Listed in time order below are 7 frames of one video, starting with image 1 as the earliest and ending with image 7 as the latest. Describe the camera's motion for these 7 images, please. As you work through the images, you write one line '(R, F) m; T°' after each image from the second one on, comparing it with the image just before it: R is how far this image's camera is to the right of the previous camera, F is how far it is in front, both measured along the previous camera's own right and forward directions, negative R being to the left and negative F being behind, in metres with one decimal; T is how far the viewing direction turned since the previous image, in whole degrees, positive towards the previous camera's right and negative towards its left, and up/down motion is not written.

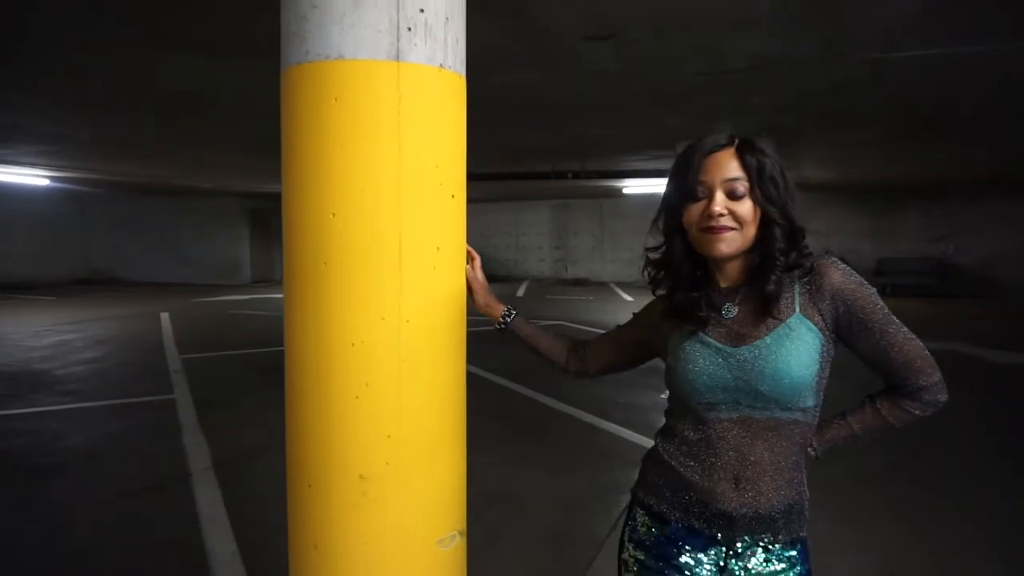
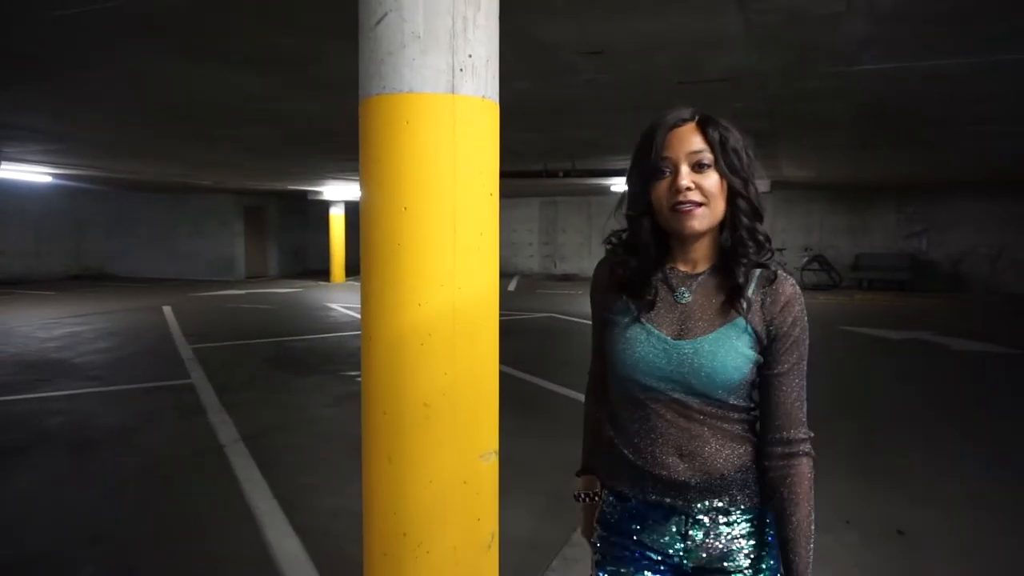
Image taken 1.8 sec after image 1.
(-0.1, -0.5) m; +1°
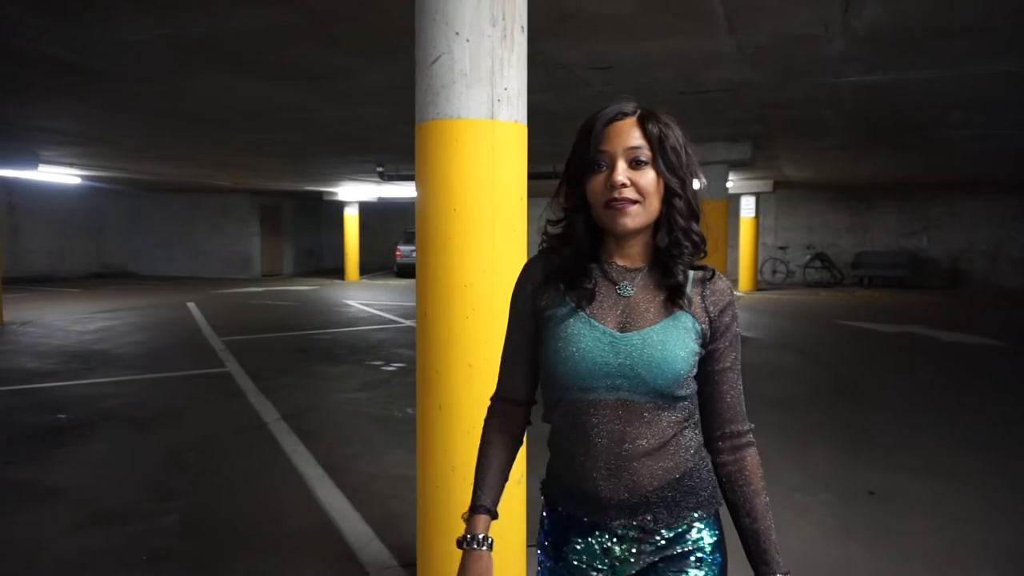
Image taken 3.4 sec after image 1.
(-0.1, -0.5) m; -1°
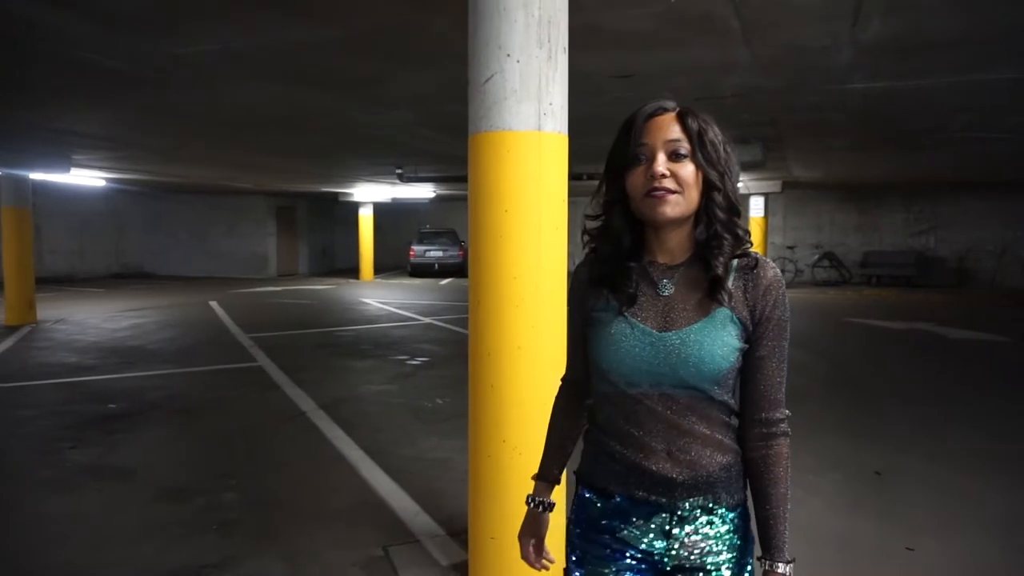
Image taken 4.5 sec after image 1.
(-0.1, -0.3) m; -1°
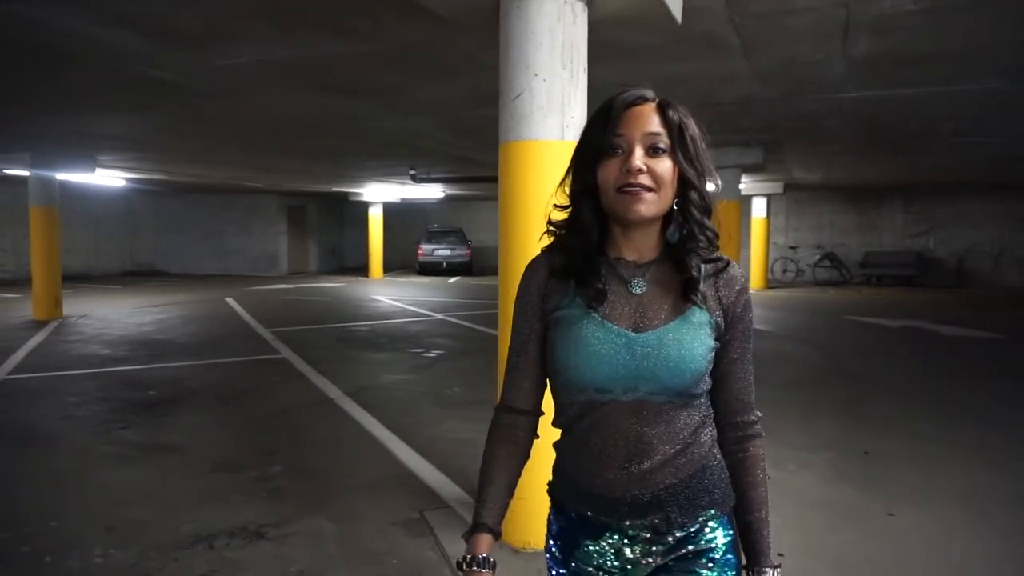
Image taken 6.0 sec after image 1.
(-0.1, -0.4) m; 0°
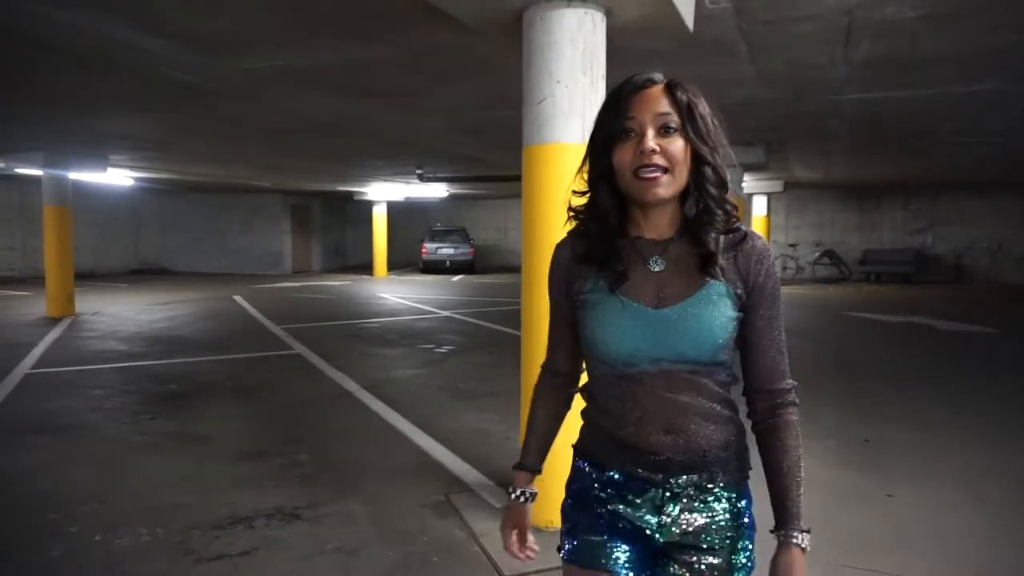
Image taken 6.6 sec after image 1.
(-0.1, -0.2) m; 0°
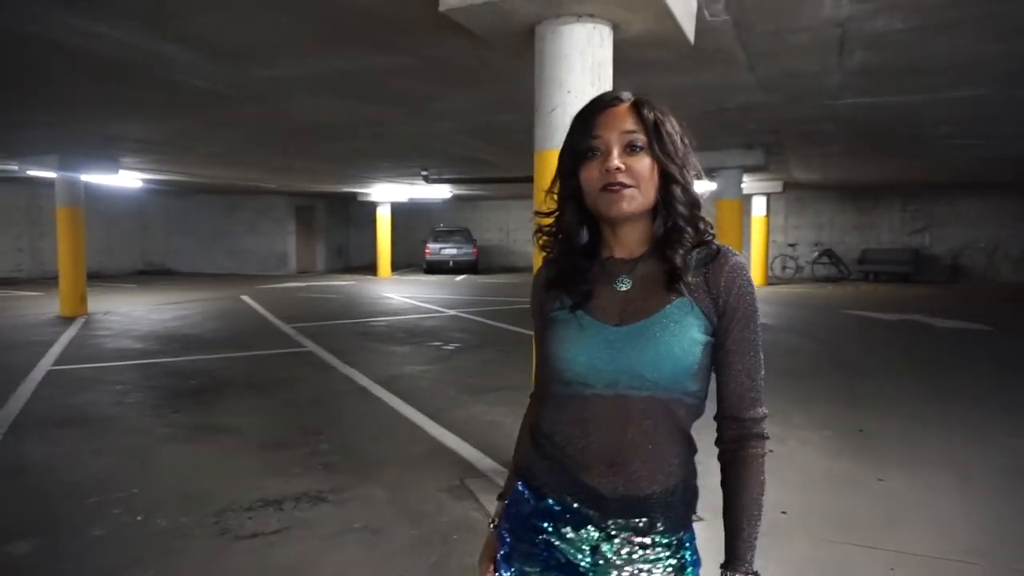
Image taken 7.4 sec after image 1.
(-0.1, -0.2) m; 0°
